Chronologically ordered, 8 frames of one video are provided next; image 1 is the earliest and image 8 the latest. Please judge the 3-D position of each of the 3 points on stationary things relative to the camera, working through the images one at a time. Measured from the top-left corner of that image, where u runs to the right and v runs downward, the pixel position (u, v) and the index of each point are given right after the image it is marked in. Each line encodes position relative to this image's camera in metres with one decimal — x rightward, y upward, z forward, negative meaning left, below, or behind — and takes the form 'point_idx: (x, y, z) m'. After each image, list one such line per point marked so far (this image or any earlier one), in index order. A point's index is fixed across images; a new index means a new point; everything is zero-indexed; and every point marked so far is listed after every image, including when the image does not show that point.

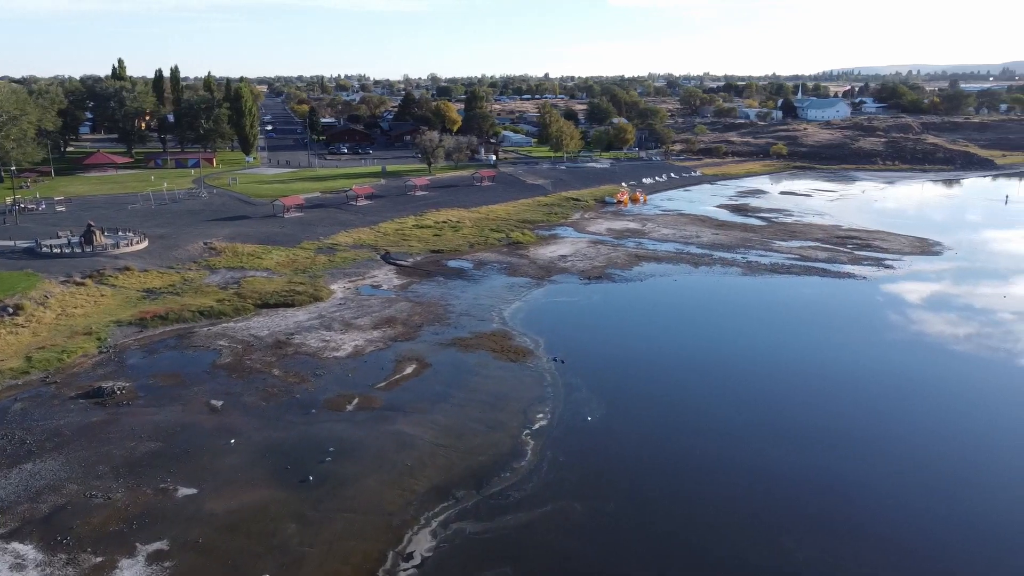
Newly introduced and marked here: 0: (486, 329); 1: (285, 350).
0: (-0.6, -1.0, +19.0) m
1: (-4.8, -1.3, +17.4) m
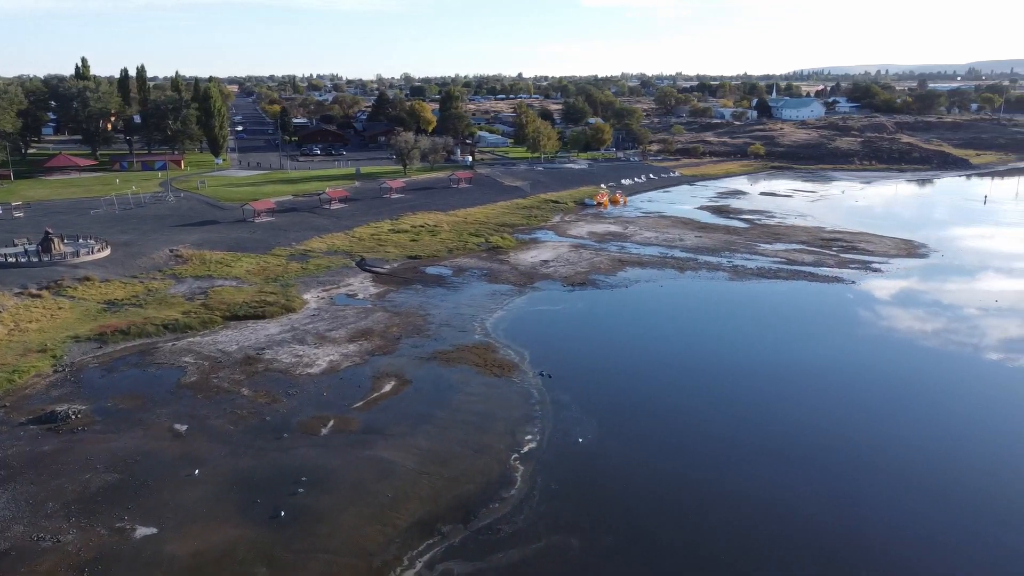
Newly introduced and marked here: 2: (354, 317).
0: (-1.0, -1.2, +18.2) m
1: (-5.1, -1.6, +16.4) m
2: (-3.8, -0.7, +19.9) m
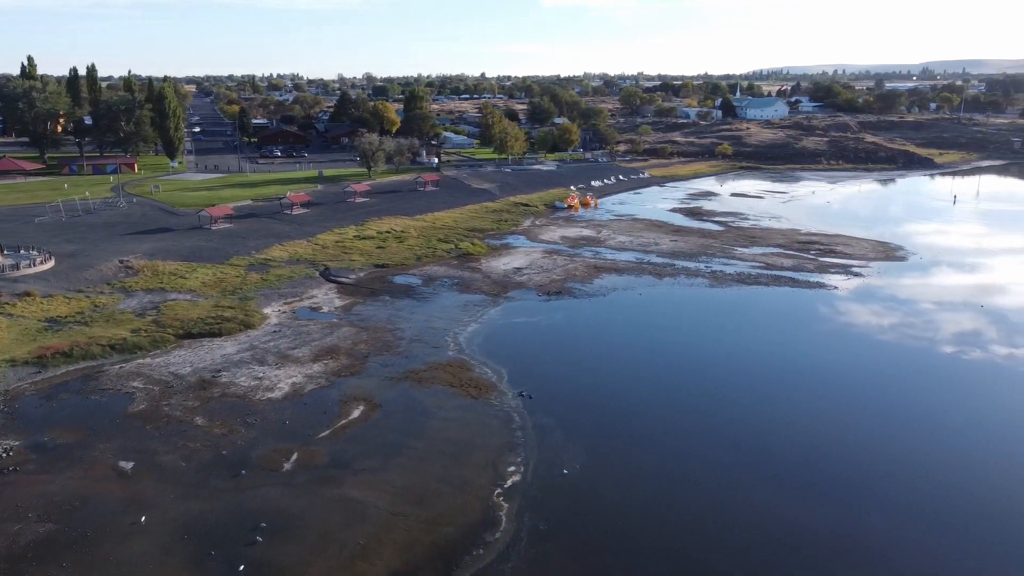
0: (-1.5, -1.5, +17.0) m
1: (-5.5, -1.9, +15.1) m
2: (-4.4, -1.0, +18.6) m
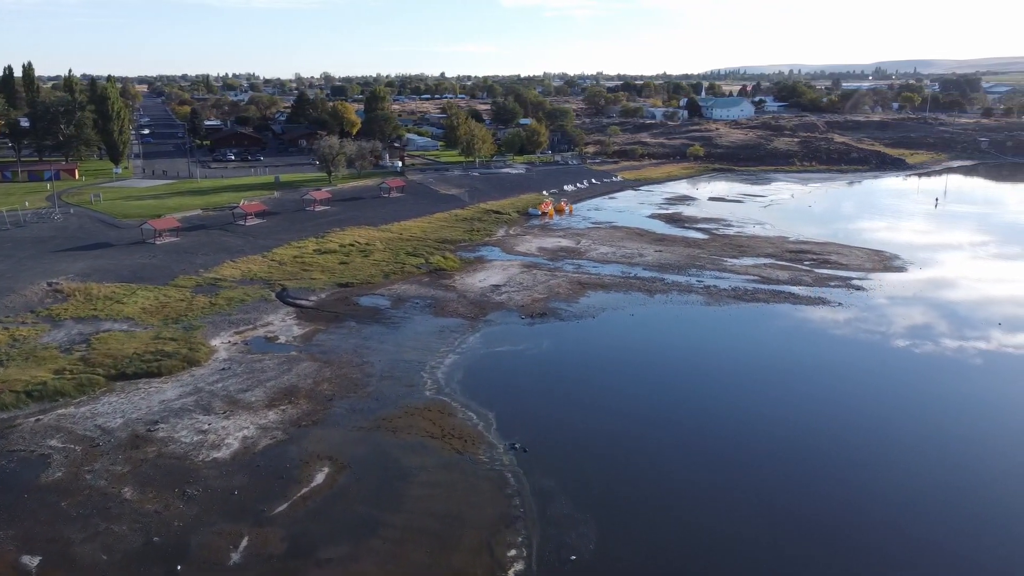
0: (-1.7, -2.0, +14.8) m
1: (-5.6, -2.5, +12.6) m
2: (-4.7, -1.6, +16.2) m
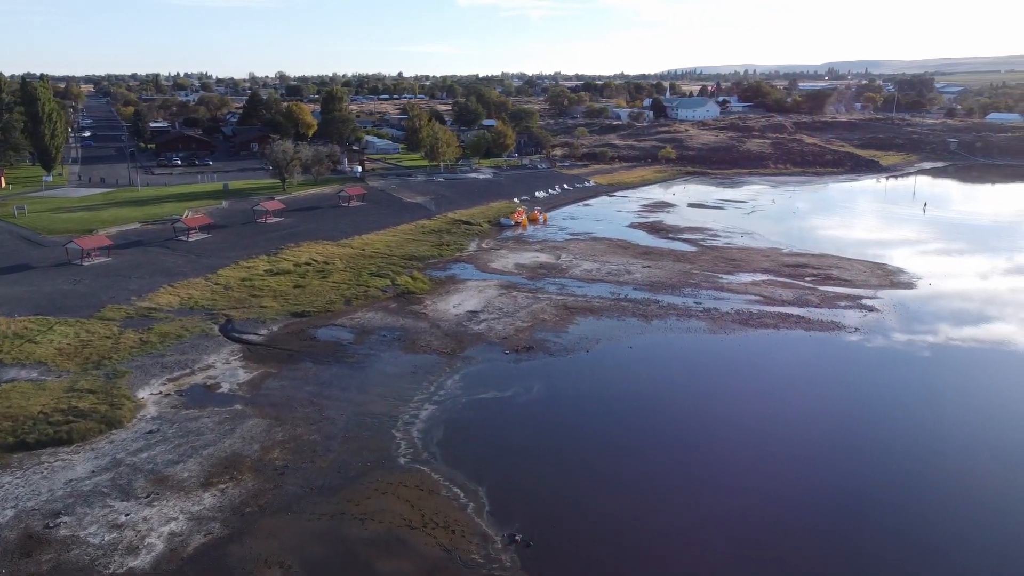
0: (-1.8, -2.7, +12.1) m
1: (-5.6, -3.2, +9.7) m
2: (-4.8, -2.3, +13.4) m
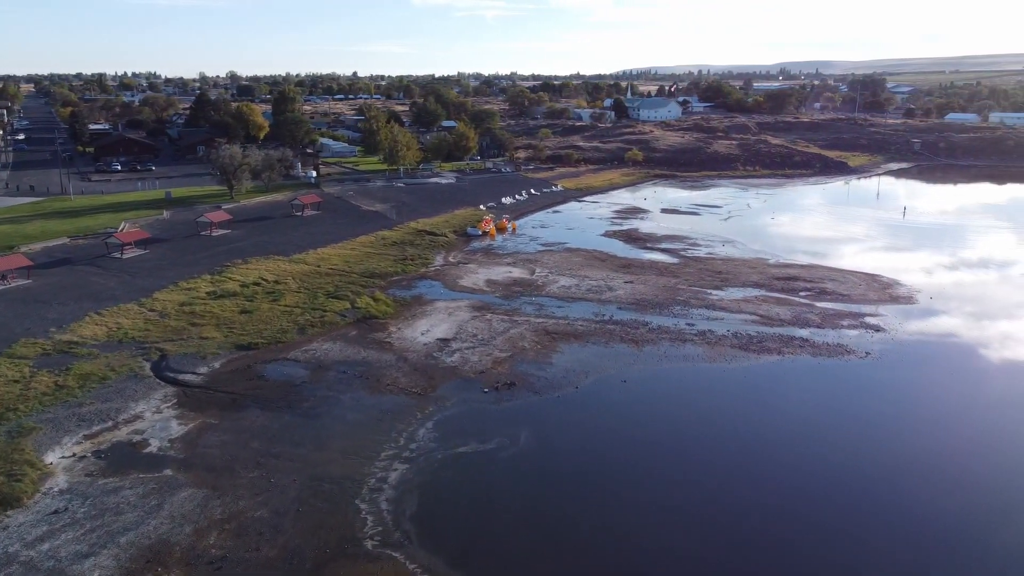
0: (-1.9, -3.3, +9.8) m
1: (-5.6, -3.8, +7.3) m
2: (-5.0, -2.9, +10.9) m
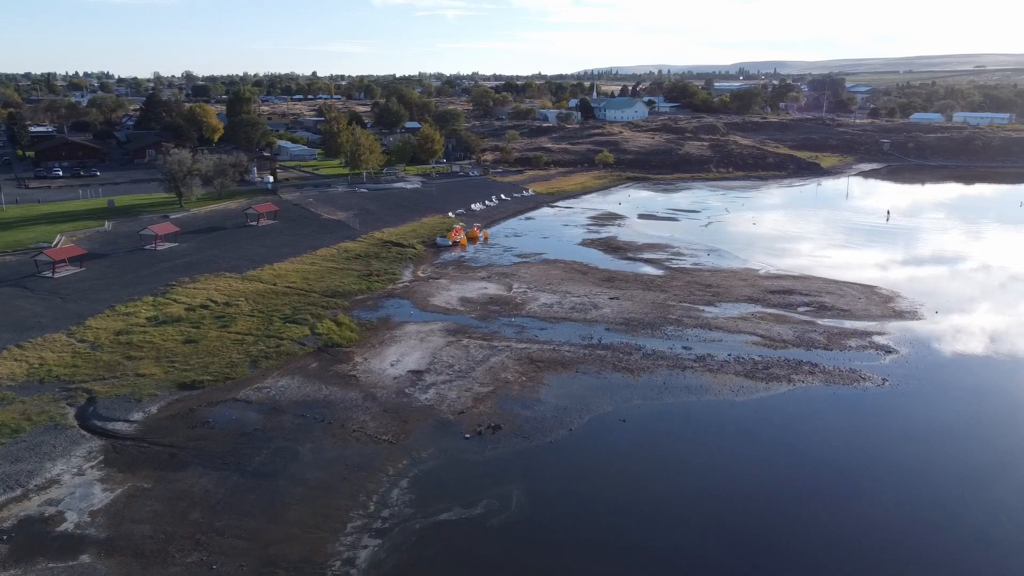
0: (-1.9, -3.8, +7.7) m
1: (-5.4, -4.4, +5.0) m
2: (-5.0, -3.5, +8.7) m
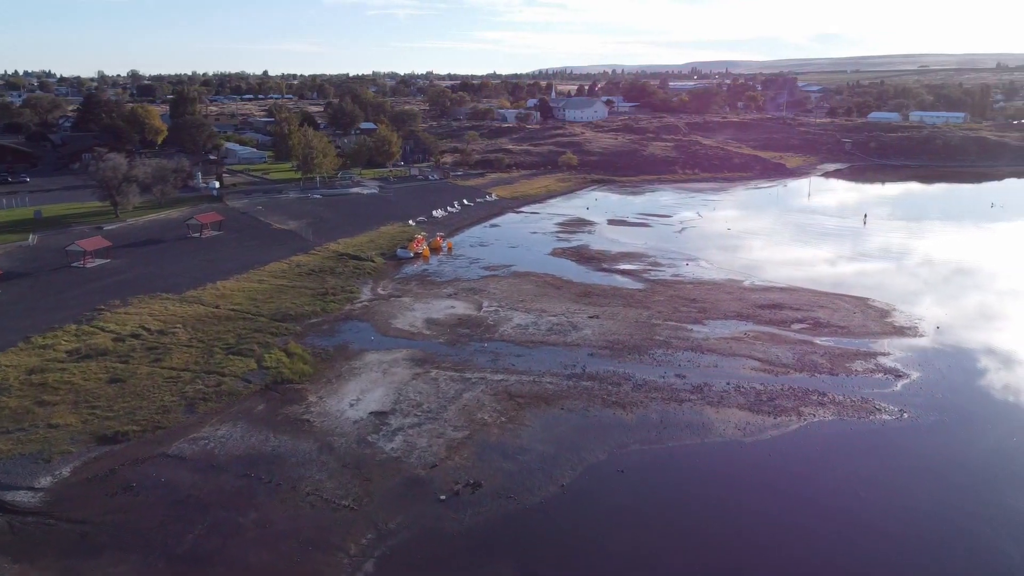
0: (-1.8, -4.3, +5.6) m
1: (-5.2, -4.9, +2.8) m
2: (-5.0, -4.0, +6.5) m
